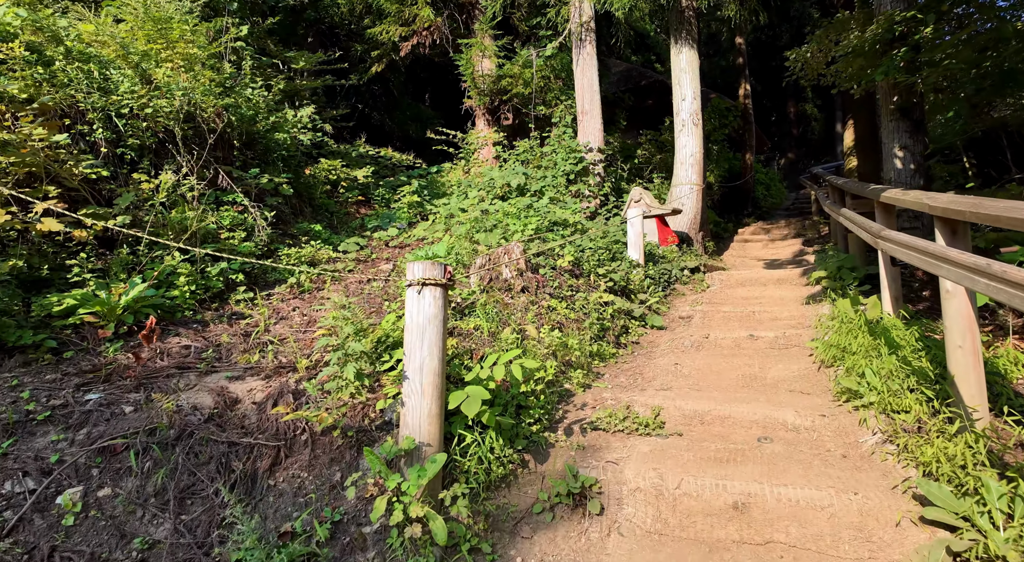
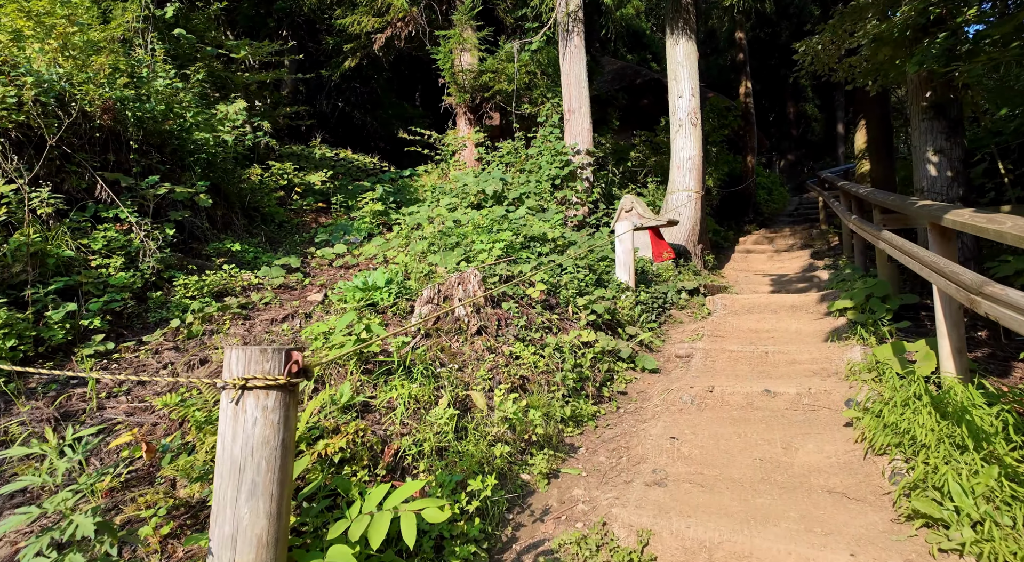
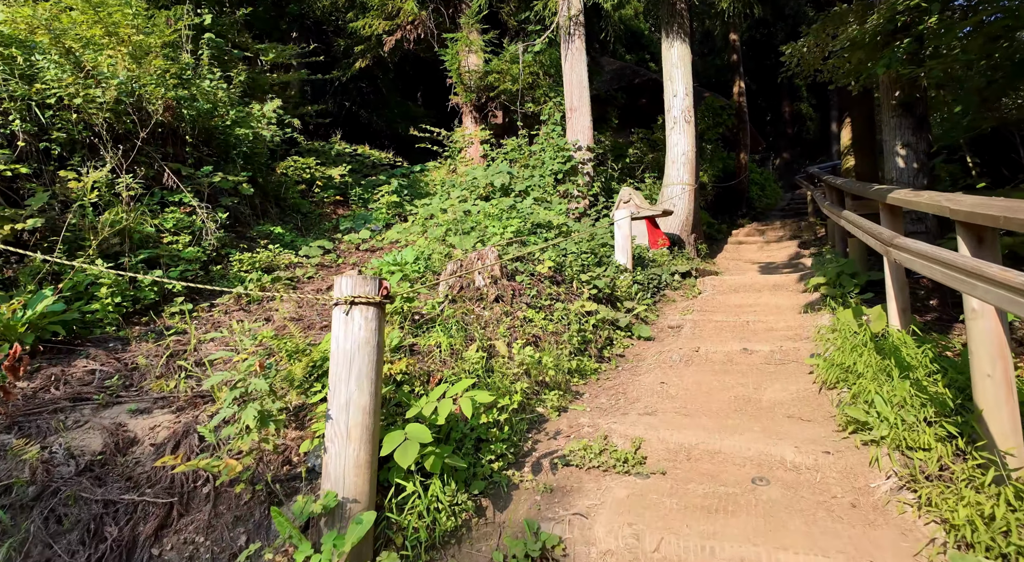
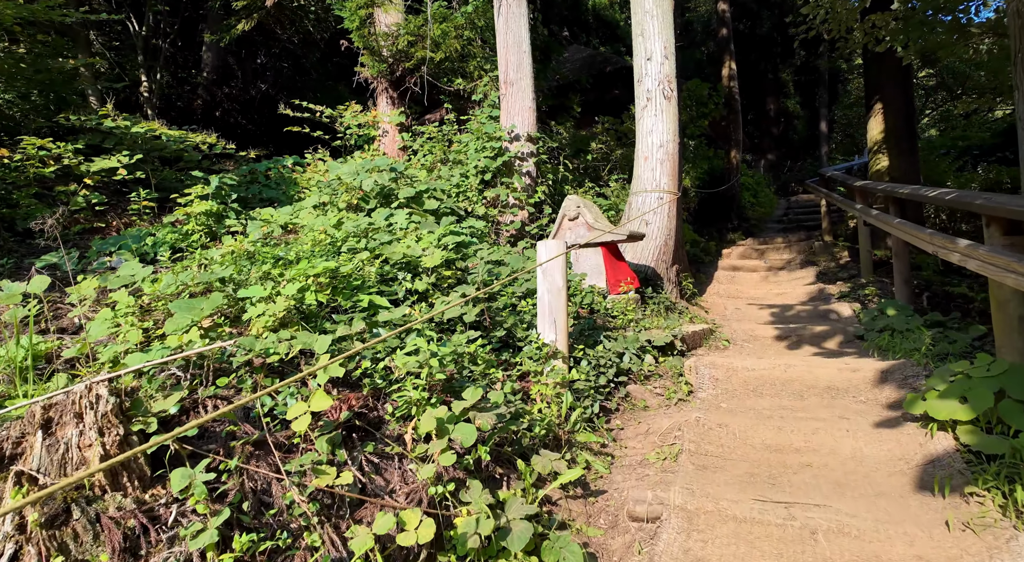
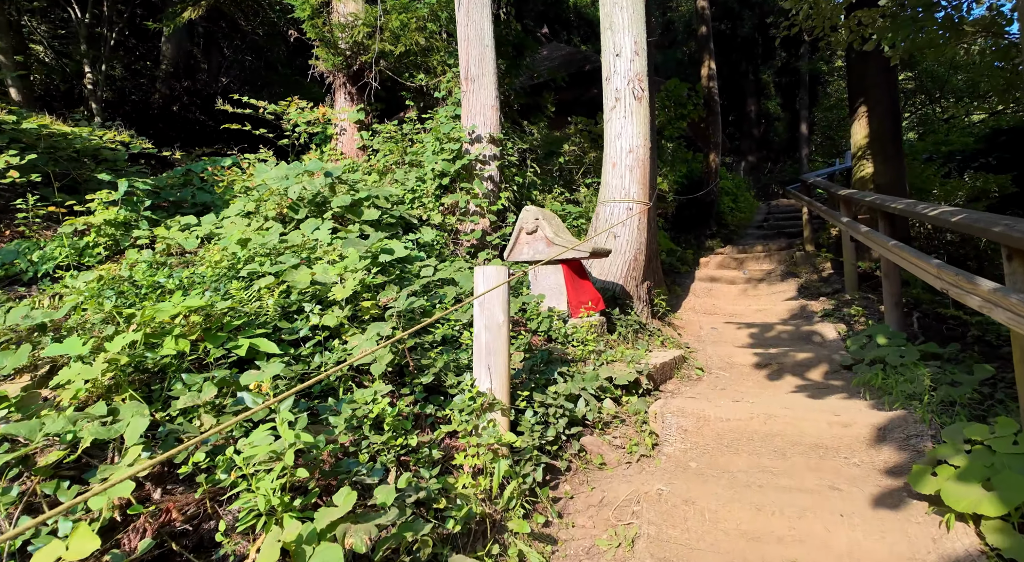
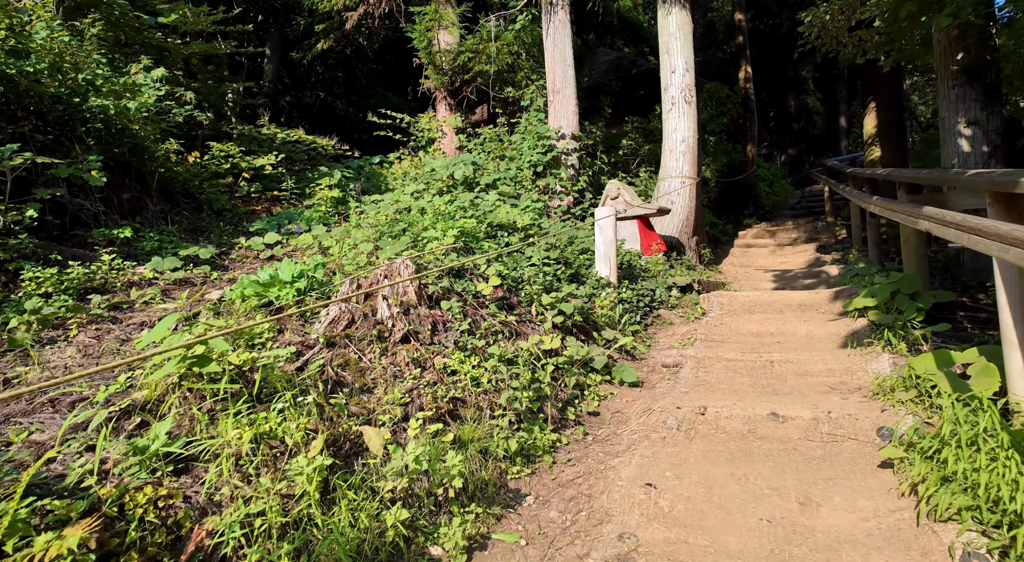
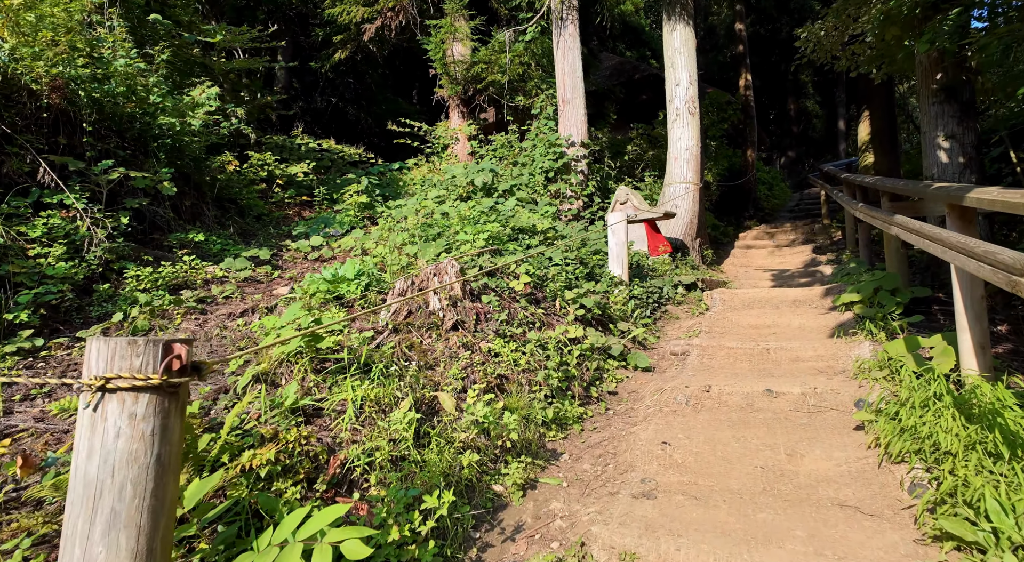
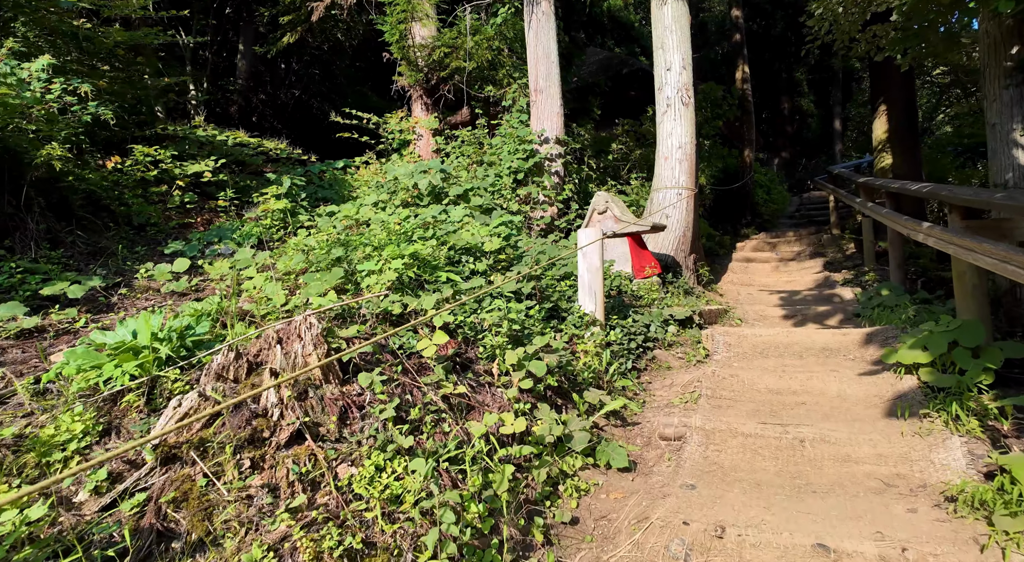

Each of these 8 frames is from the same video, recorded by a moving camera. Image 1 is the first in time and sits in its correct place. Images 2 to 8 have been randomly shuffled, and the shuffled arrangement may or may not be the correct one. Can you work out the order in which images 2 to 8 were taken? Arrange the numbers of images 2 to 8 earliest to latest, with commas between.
3, 2, 7, 6, 8, 4, 5
